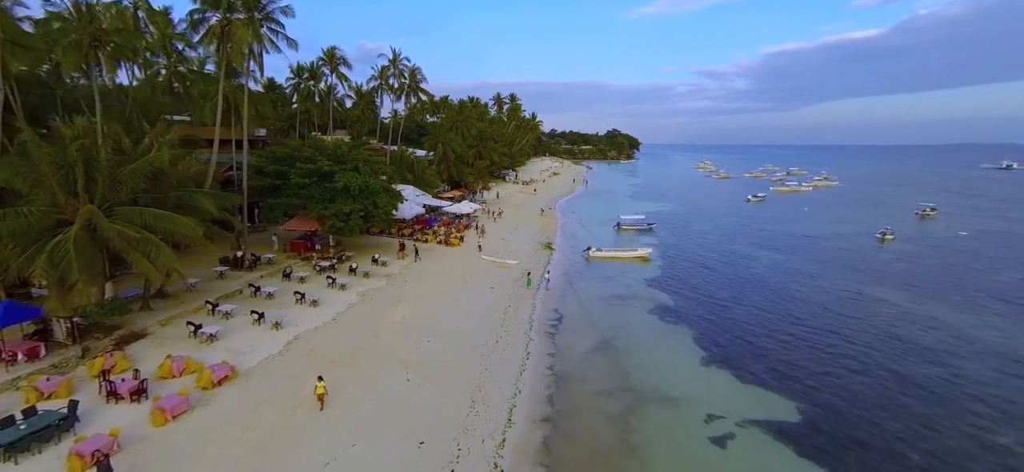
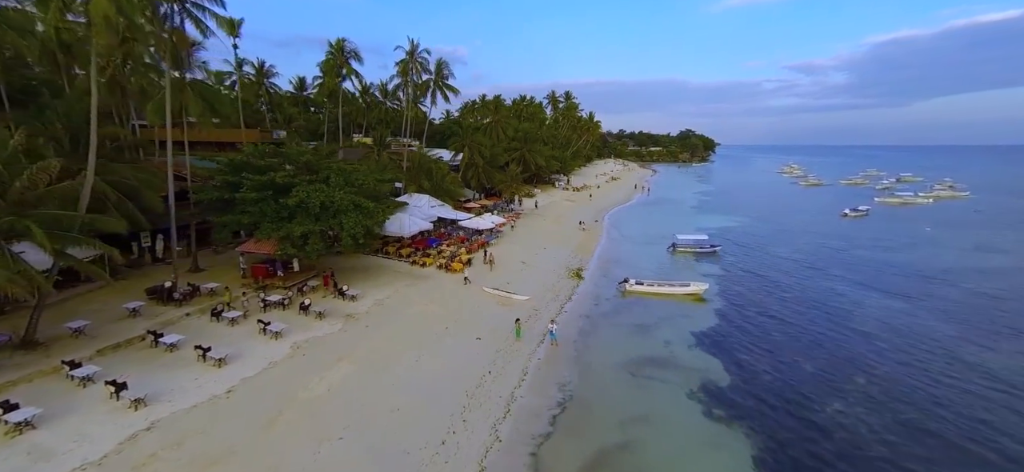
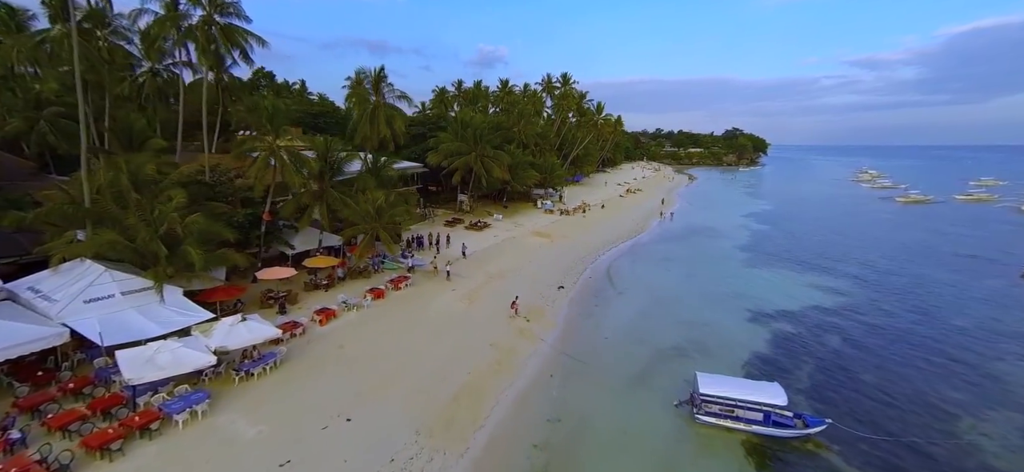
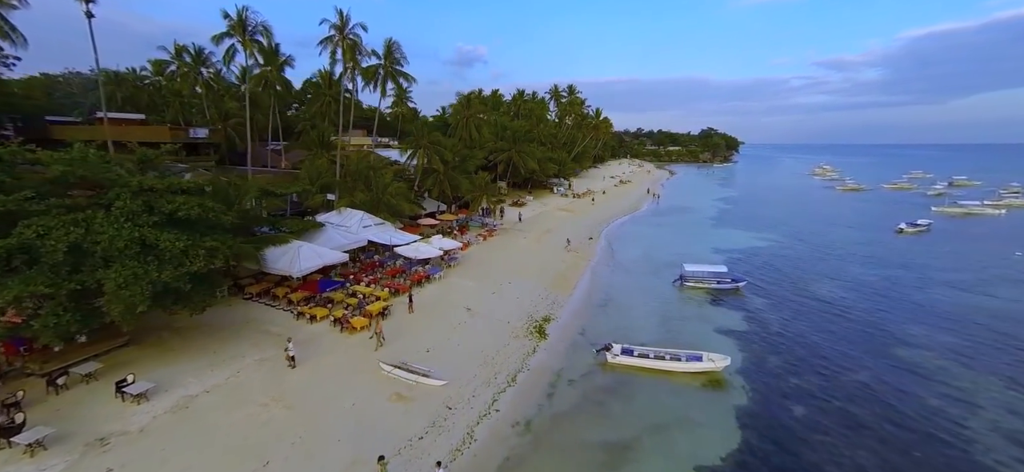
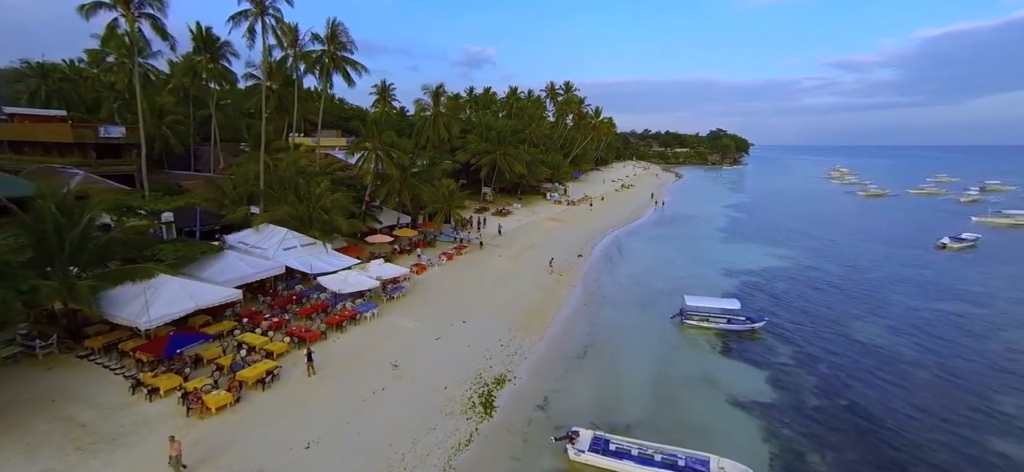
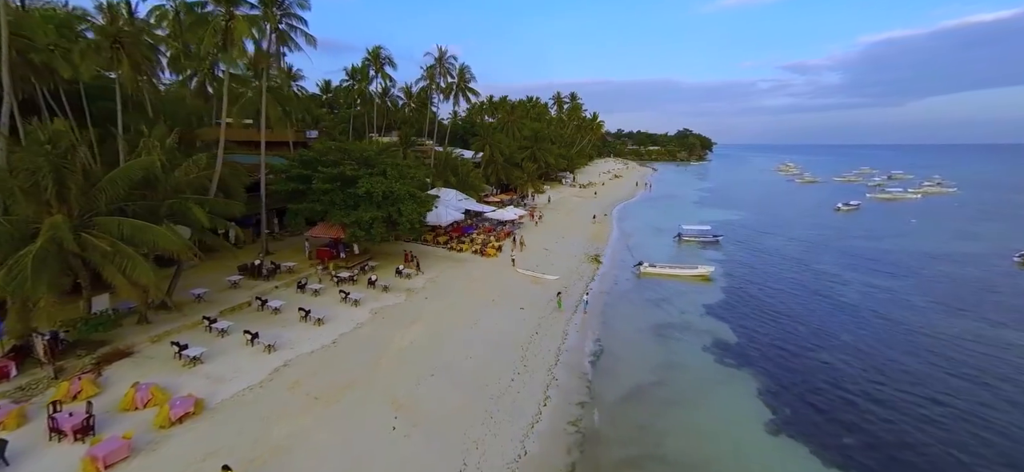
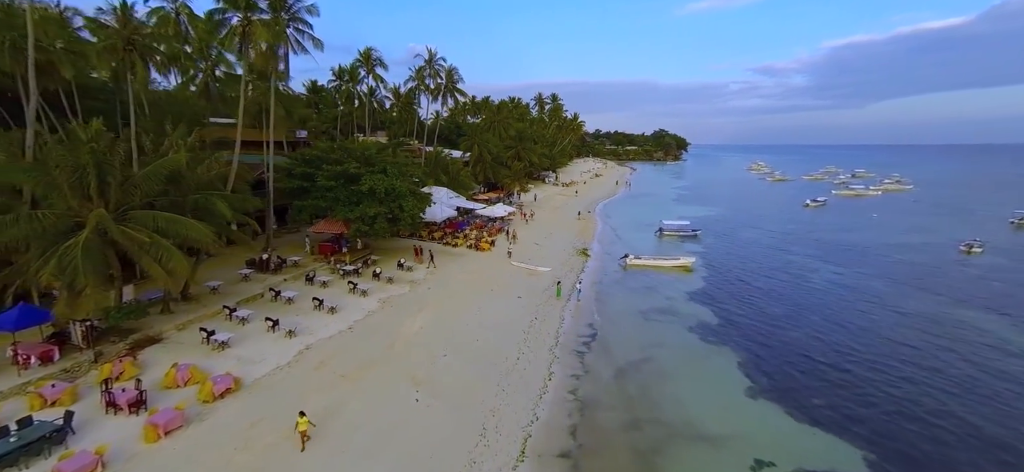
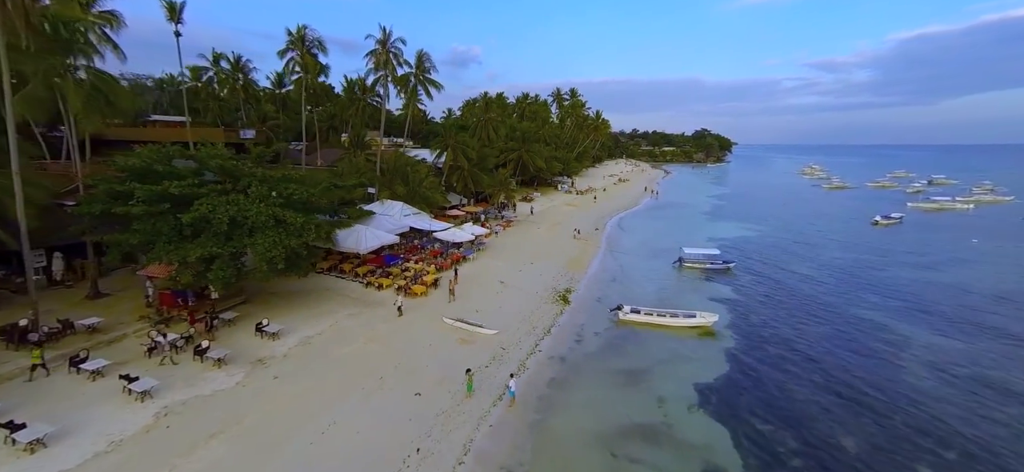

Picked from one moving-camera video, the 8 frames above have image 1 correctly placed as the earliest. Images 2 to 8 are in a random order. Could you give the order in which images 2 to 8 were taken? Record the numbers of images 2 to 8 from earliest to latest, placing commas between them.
7, 6, 2, 8, 4, 5, 3
